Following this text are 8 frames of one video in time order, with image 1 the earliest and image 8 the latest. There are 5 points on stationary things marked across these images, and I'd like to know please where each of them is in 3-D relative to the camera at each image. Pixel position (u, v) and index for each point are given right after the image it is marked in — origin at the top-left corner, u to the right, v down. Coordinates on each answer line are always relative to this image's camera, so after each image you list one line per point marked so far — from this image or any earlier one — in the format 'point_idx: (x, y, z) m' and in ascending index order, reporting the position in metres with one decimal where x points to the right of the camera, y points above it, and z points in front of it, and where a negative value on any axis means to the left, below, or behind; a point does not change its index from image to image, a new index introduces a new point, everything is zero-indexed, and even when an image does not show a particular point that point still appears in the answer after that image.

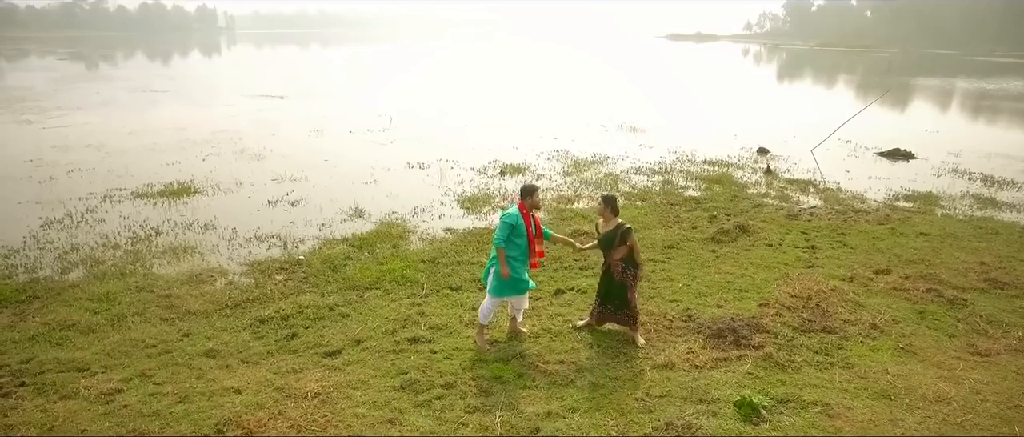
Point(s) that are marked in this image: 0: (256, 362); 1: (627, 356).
0: (-2.2, -1.2, +5.5) m
1: (+1.0, -1.2, +5.5) m
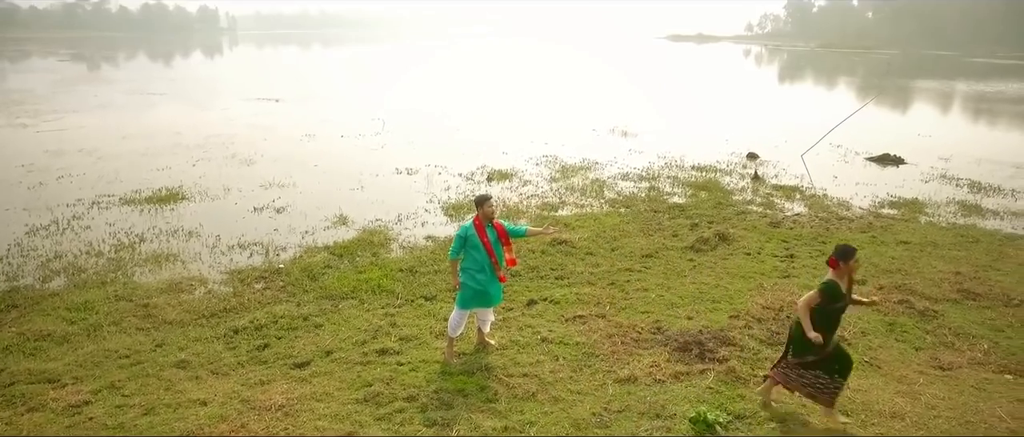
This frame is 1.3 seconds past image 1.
0: (-2.5, -1.4, +5.6) m
1: (+0.7, -1.3, +5.6) m
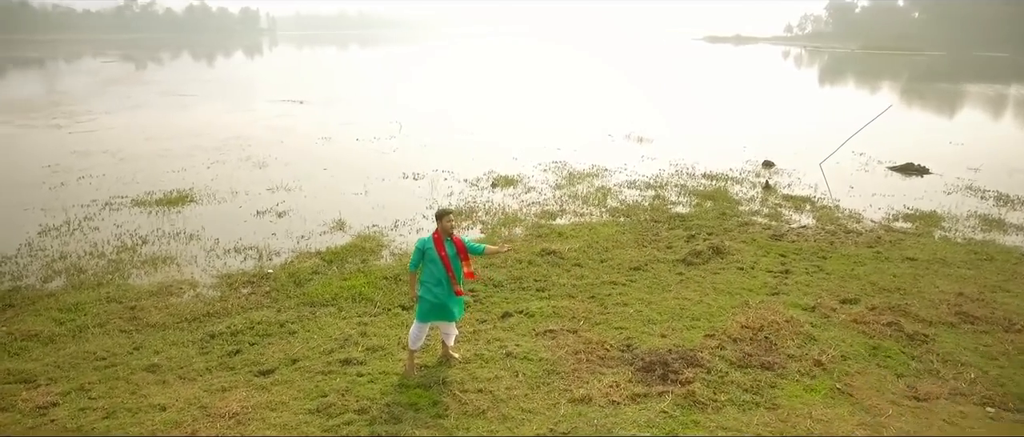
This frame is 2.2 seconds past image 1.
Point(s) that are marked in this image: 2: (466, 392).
0: (-2.9, -1.4, +5.7) m
1: (+0.3, -1.5, +5.5) m
2: (-0.4, -1.5, +5.4) m
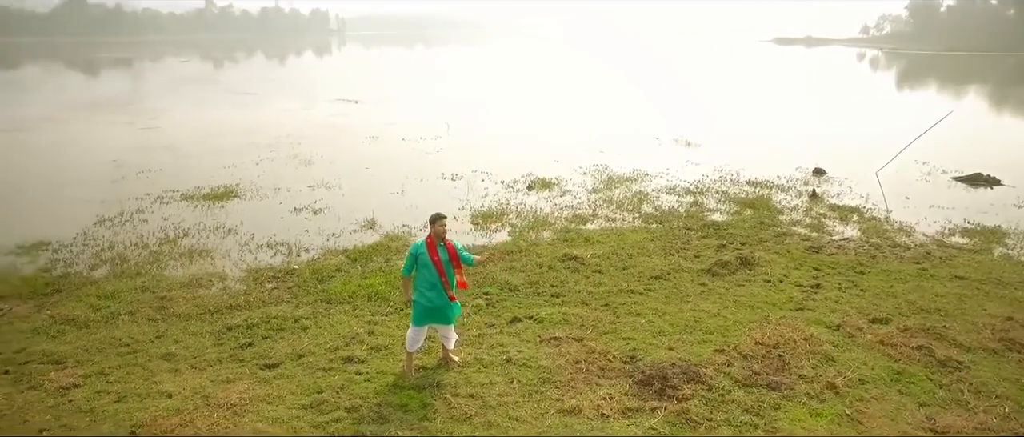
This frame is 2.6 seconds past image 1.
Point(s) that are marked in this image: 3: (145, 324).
0: (-2.9, -1.4, +6.0) m
1: (+0.2, -1.5, +5.5) m
2: (-0.5, -1.5, +5.5) m
3: (-4.0, -1.1, +6.9) m
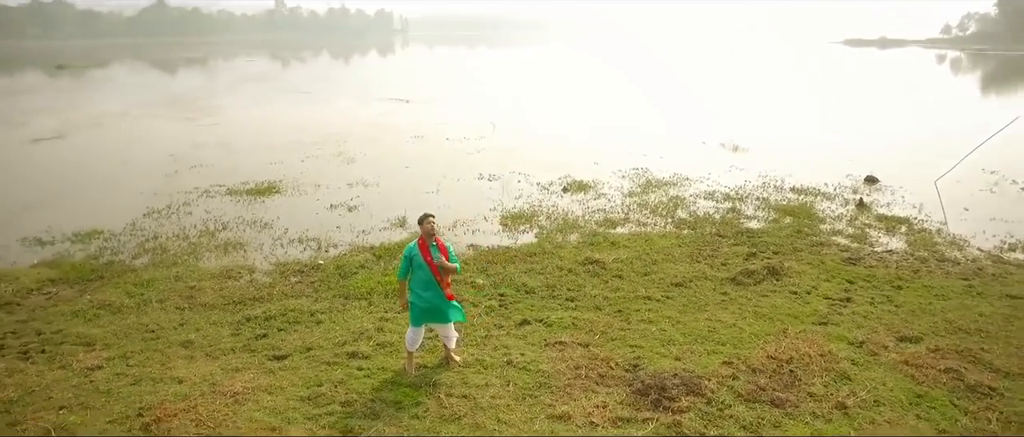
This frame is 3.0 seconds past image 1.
0: (-2.9, -1.4, +6.3) m
1: (+0.2, -1.6, +5.4) m
2: (-0.5, -1.5, +5.5) m
3: (-3.9, -1.1, +7.3) m
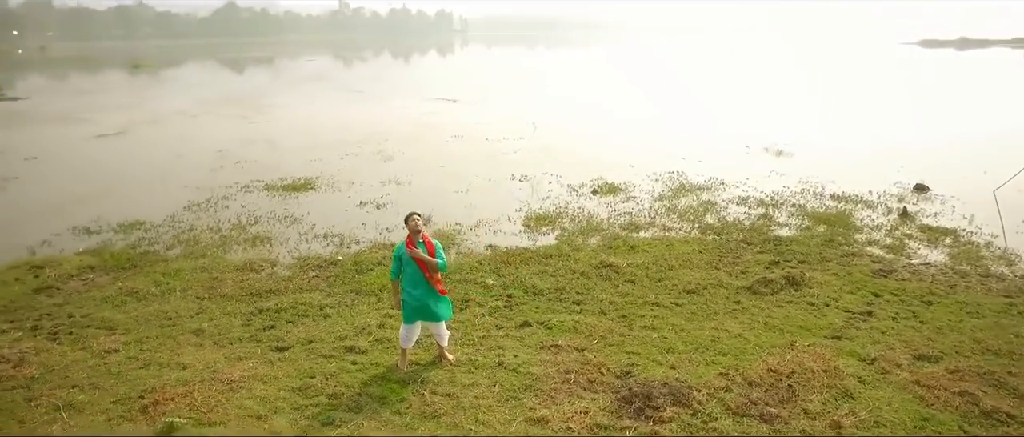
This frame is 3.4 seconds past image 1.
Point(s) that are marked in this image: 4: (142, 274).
0: (-3.0, -1.3, +6.5) m
1: (0.0, -1.6, +5.4) m
2: (-0.7, -1.5, +5.6) m
3: (-3.9, -1.0, +7.6) m
4: (-4.9, -0.7, +8.4) m
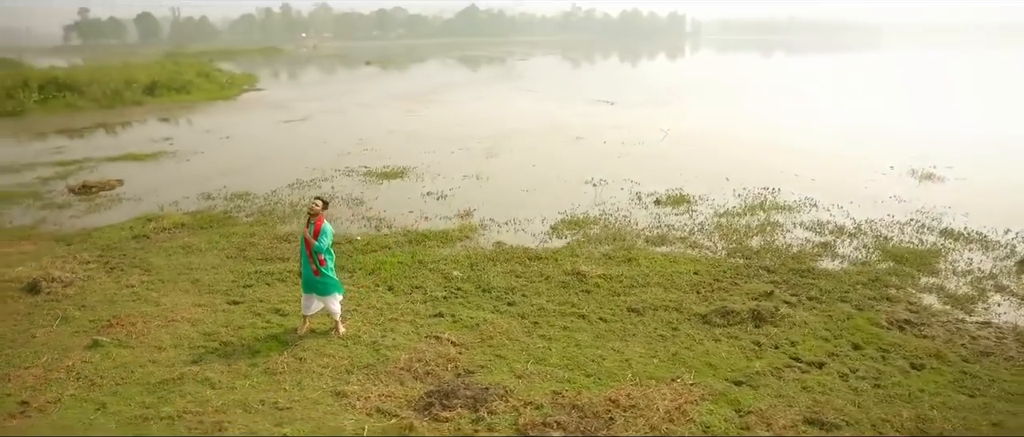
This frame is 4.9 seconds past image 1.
0: (-4.0, -1.0, +8.0) m
1: (-1.6, -1.5, +5.9) m
2: (-2.2, -1.4, +6.3) m
3: (-4.3, -0.6, +9.4) m
4: (-5.0, -0.2, +10.5) m
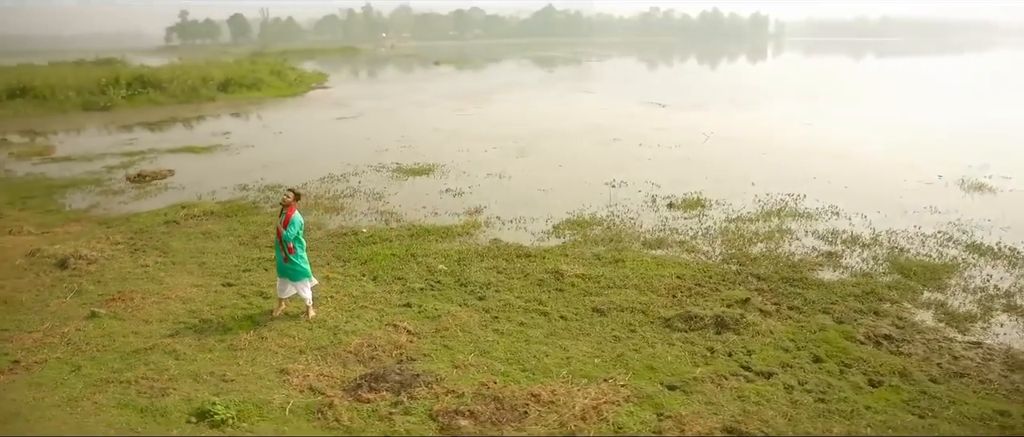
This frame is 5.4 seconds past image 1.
0: (-4.3, -0.8, +8.7) m
1: (-2.2, -1.4, +6.3) m
2: (-2.7, -1.3, +6.8) m
3: (-4.5, -0.4, +10.1) m
4: (-5.0, 0.0, +11.3) m
